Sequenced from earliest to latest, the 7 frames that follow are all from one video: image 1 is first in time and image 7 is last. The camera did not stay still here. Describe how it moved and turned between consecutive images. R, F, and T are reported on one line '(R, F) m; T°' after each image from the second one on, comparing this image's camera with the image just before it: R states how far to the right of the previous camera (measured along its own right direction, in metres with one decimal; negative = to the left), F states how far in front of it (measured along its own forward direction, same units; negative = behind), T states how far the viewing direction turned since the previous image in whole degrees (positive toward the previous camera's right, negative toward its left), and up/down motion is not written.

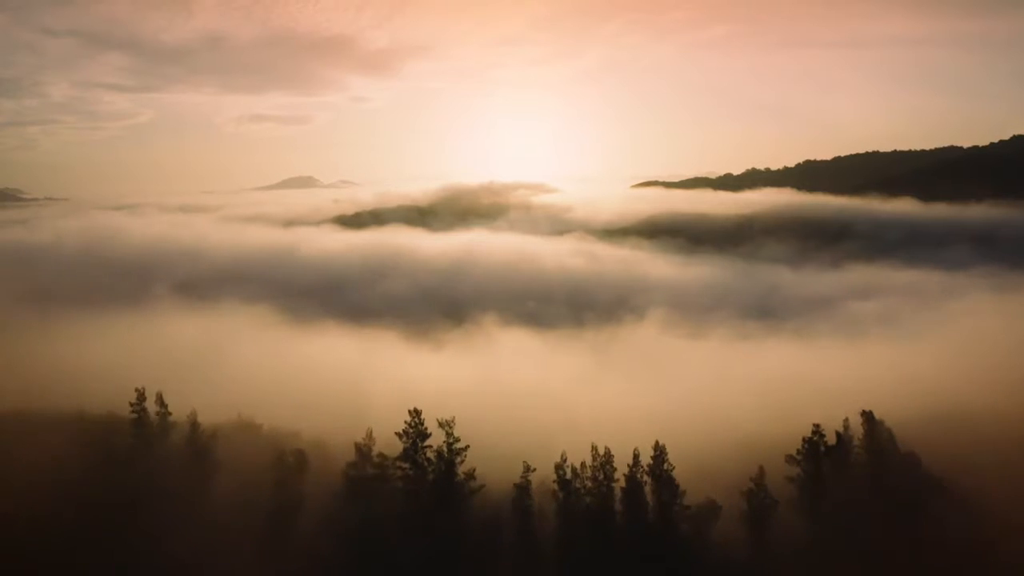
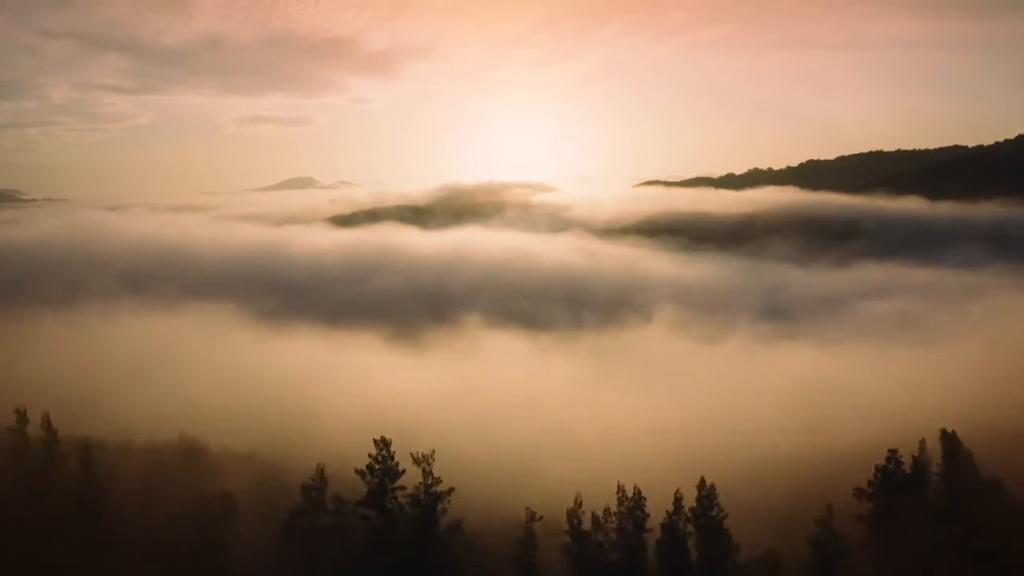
(+0.1, +0.7) m; 0°
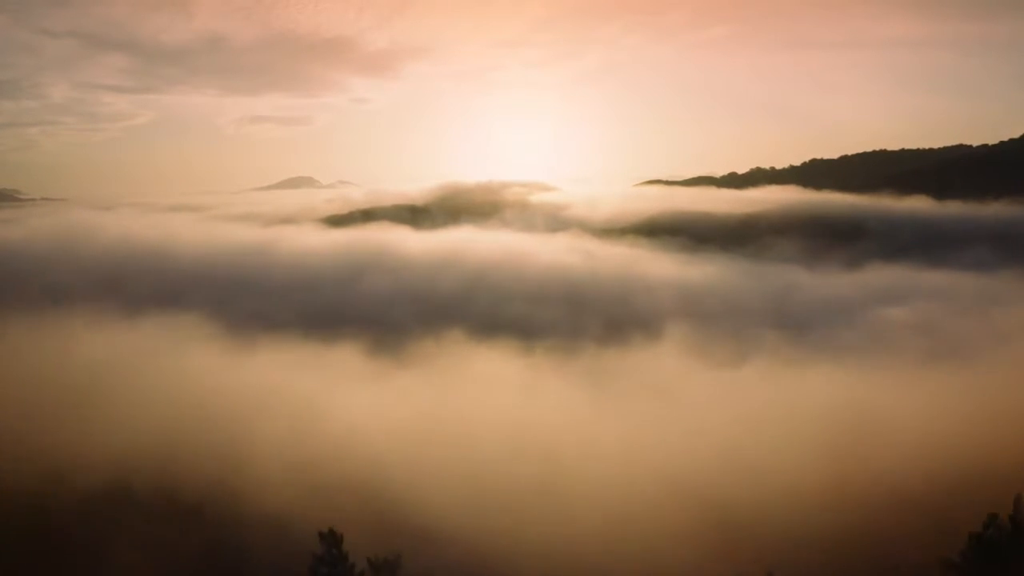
(+0.2, +0.6) m; 0°
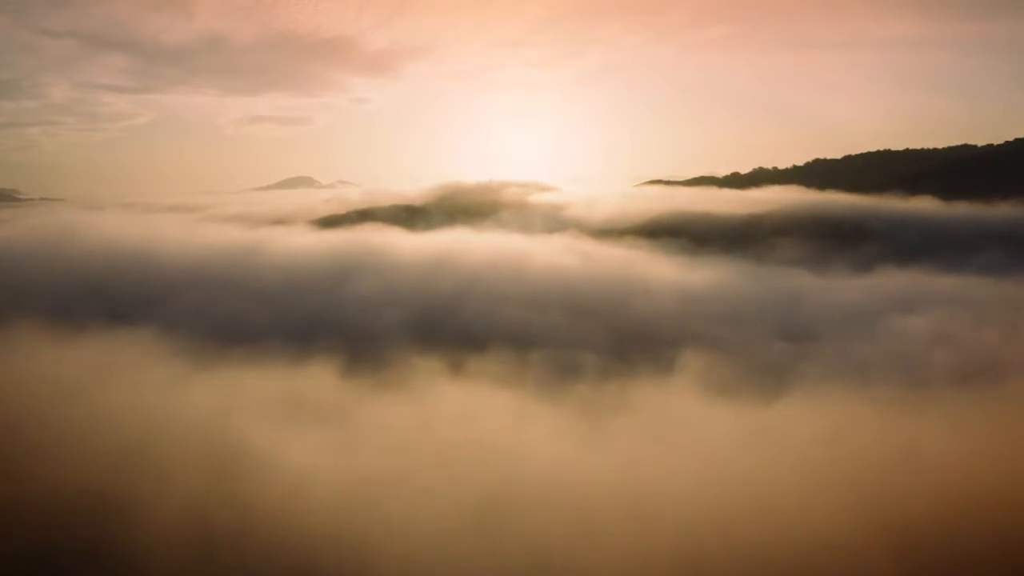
(+0.1, +0.6) m; 0°
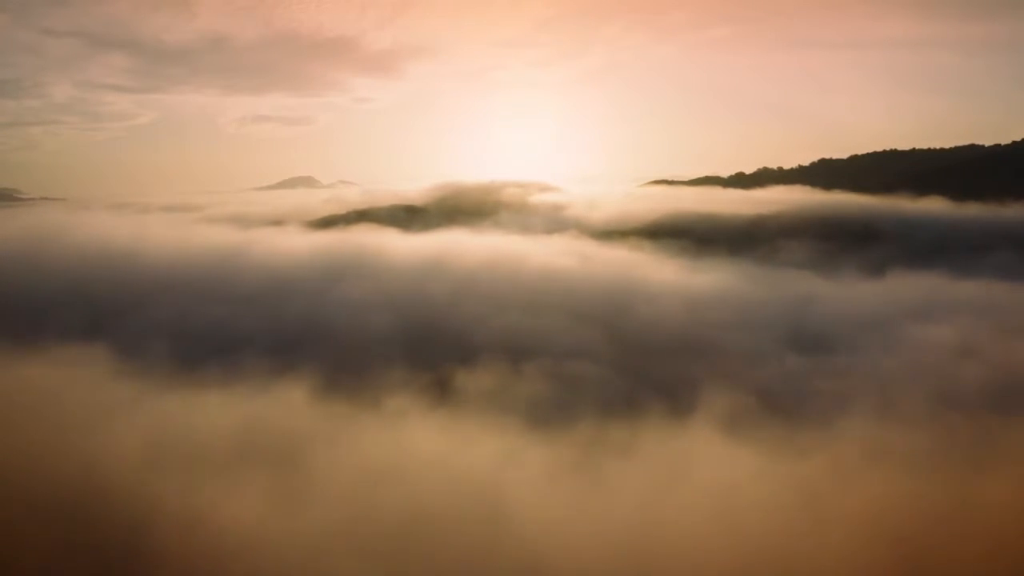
(+0.1, +0.6) m; 0°
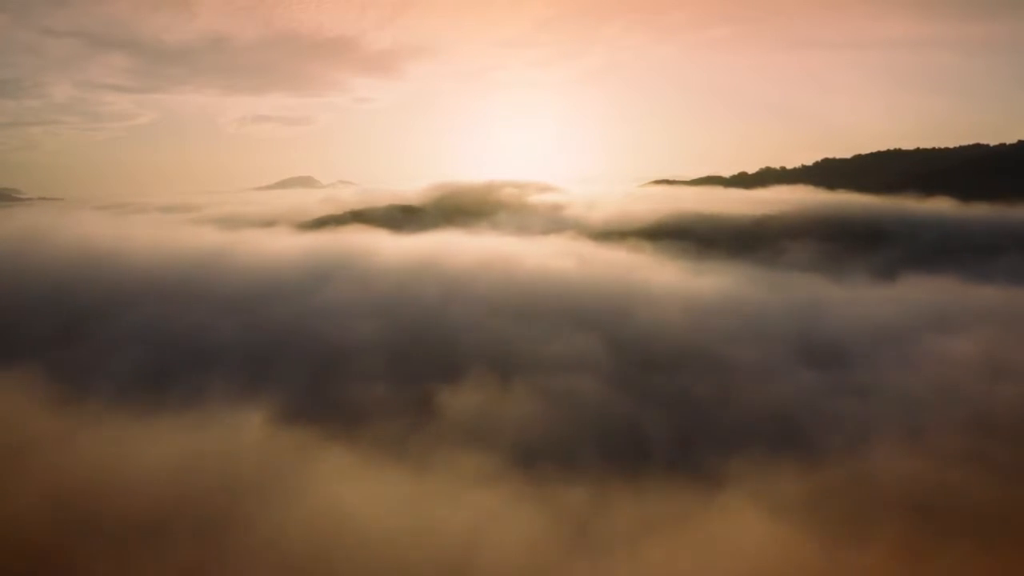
(+0.1, +0.6) m; 0°
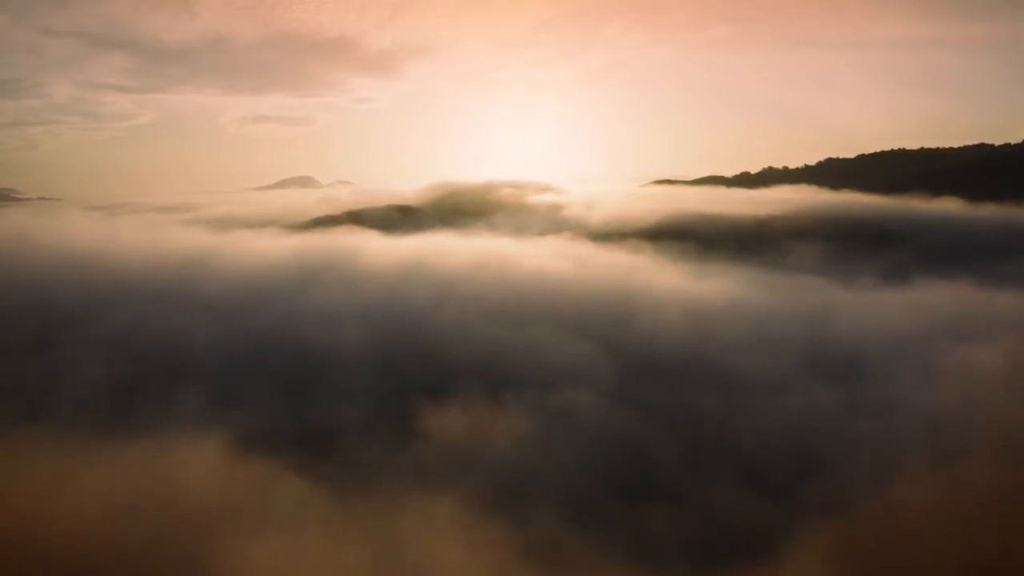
(+0.1, +0.5) m; 0°
